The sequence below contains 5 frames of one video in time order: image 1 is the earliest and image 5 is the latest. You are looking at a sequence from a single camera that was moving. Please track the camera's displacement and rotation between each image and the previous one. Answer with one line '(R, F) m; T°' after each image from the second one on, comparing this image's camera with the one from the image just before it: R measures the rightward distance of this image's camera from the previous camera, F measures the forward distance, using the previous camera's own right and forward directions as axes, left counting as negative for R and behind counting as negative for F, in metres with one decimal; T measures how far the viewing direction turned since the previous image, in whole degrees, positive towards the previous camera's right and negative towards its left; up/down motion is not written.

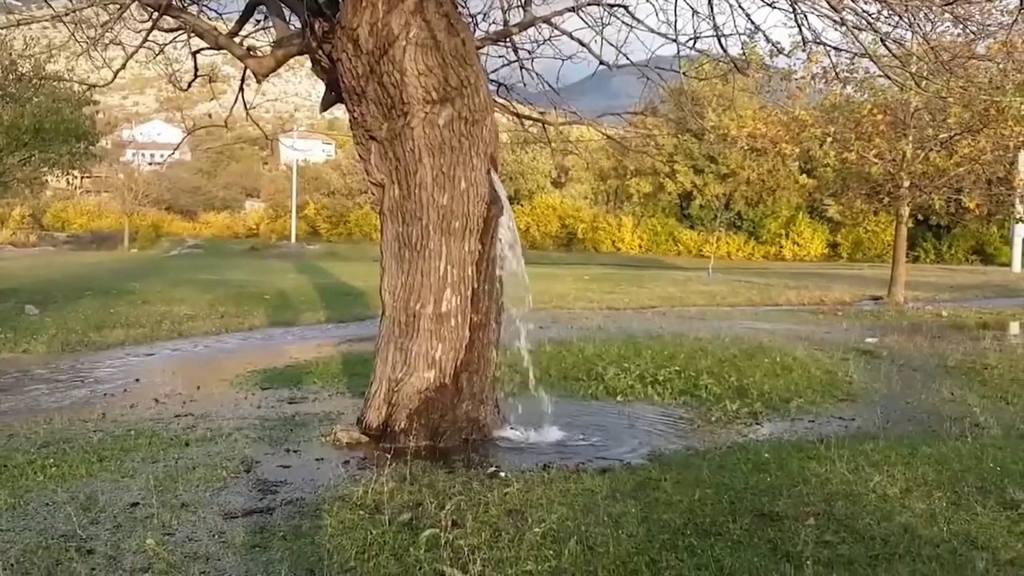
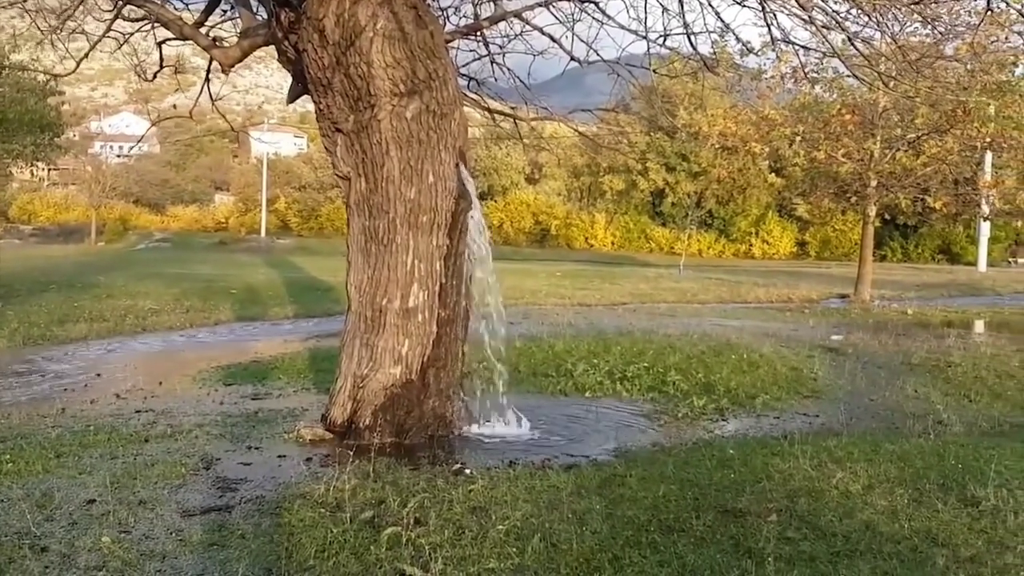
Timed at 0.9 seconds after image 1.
(0.0, 0.0) m; +2°
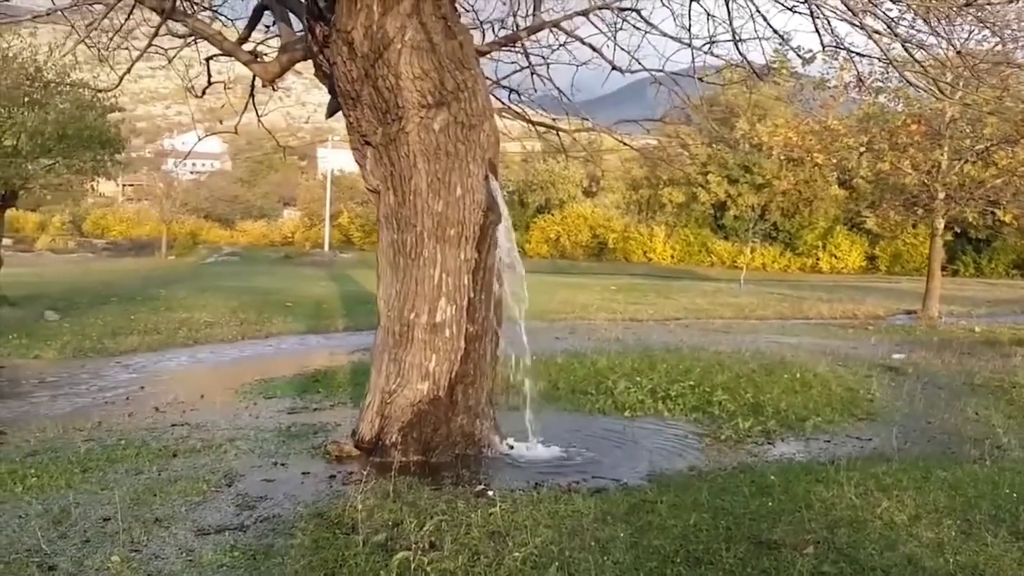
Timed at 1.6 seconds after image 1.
(+0.2, +0.2) m; -4°
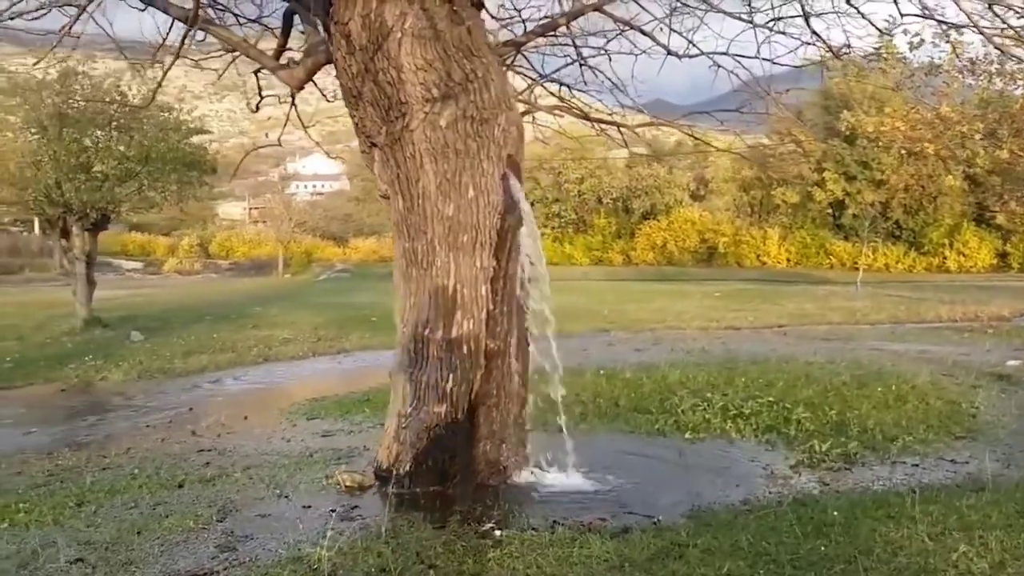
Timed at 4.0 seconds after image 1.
(+0.6, +0.7) m; -7°
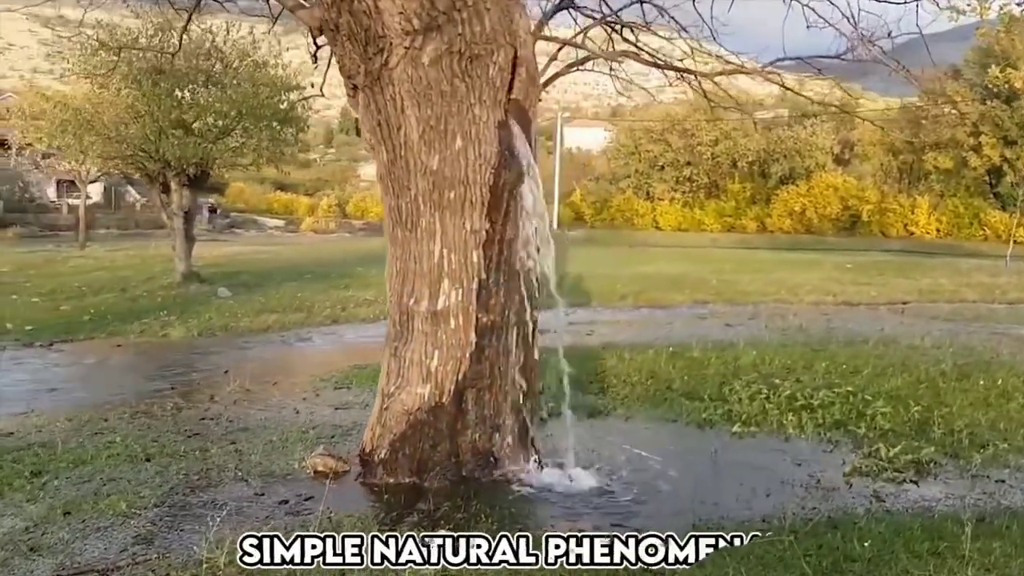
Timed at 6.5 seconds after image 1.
(+0.8, +0.9) m; -8°
